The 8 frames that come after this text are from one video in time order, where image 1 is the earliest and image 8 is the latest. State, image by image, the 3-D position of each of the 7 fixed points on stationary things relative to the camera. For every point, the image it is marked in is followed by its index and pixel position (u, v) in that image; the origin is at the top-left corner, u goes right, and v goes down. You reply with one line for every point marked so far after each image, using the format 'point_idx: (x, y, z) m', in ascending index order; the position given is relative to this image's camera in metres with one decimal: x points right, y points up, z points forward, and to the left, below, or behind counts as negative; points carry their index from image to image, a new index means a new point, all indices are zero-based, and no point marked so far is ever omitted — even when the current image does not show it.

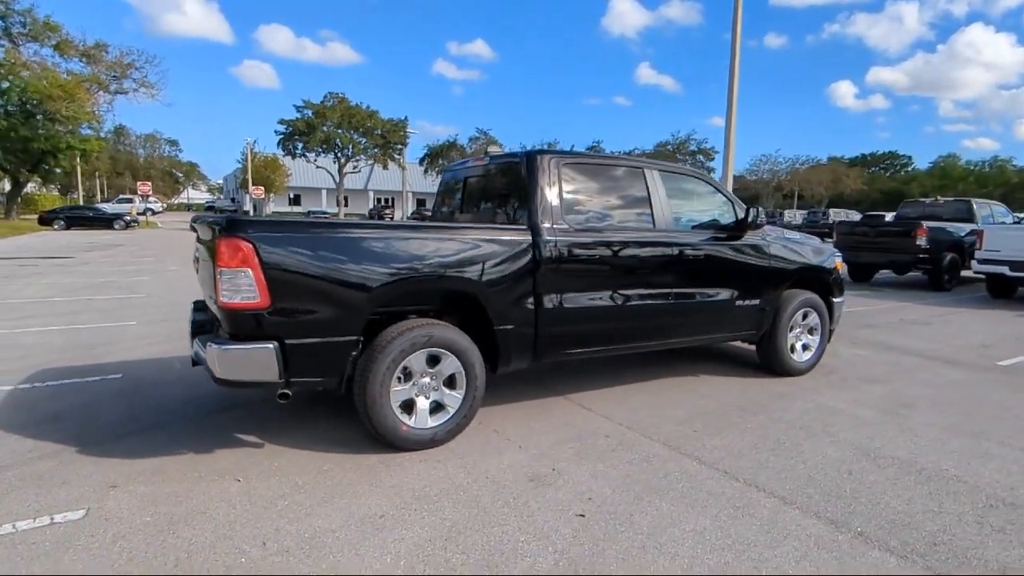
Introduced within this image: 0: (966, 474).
0: (+2.7, -1.1, +3.6) m
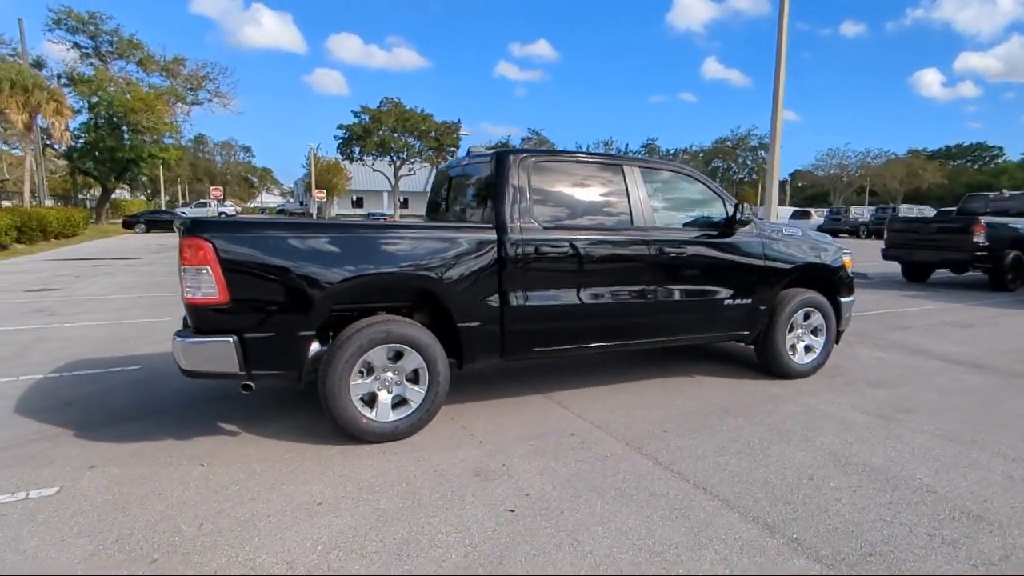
0: (+2.4, -1.1, +3.4) m
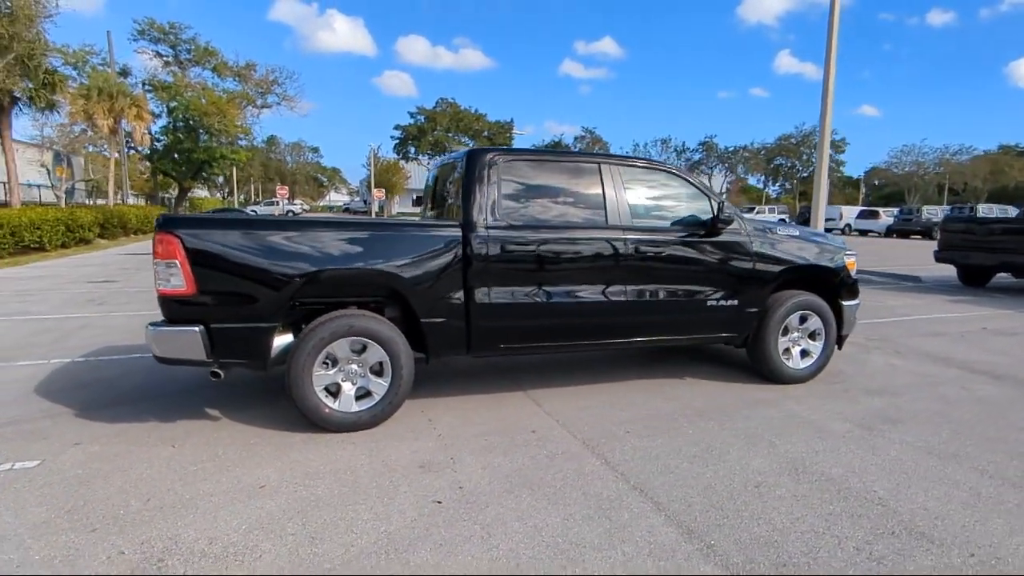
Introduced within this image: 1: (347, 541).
0: (+2.0, -1.1, +3.3) m
1: (-0.8, -1.2, +2.8) m
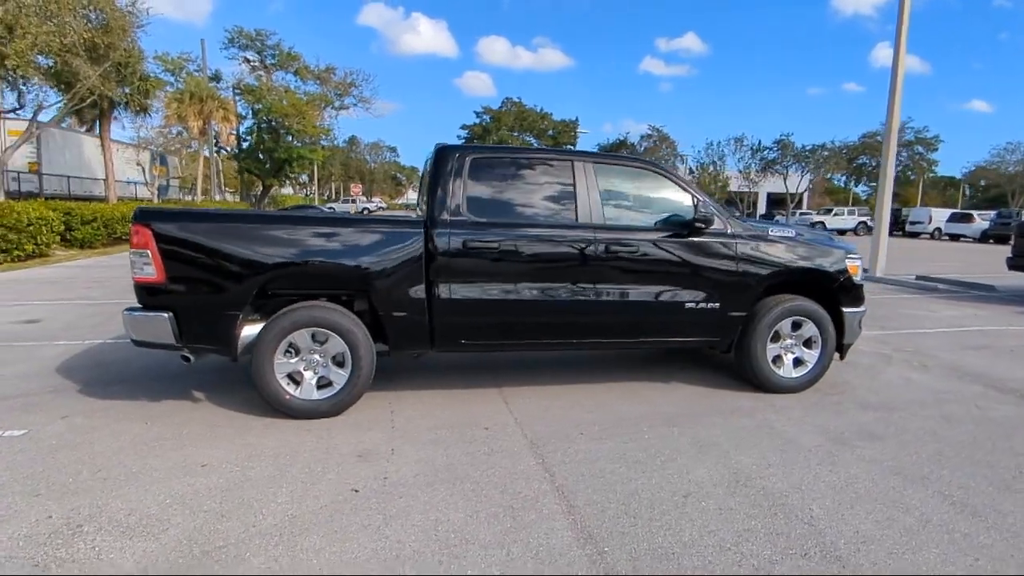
0: (+1.6, -1.1, +3.0) m
1: (-1.3, -1.1, +3.0) m
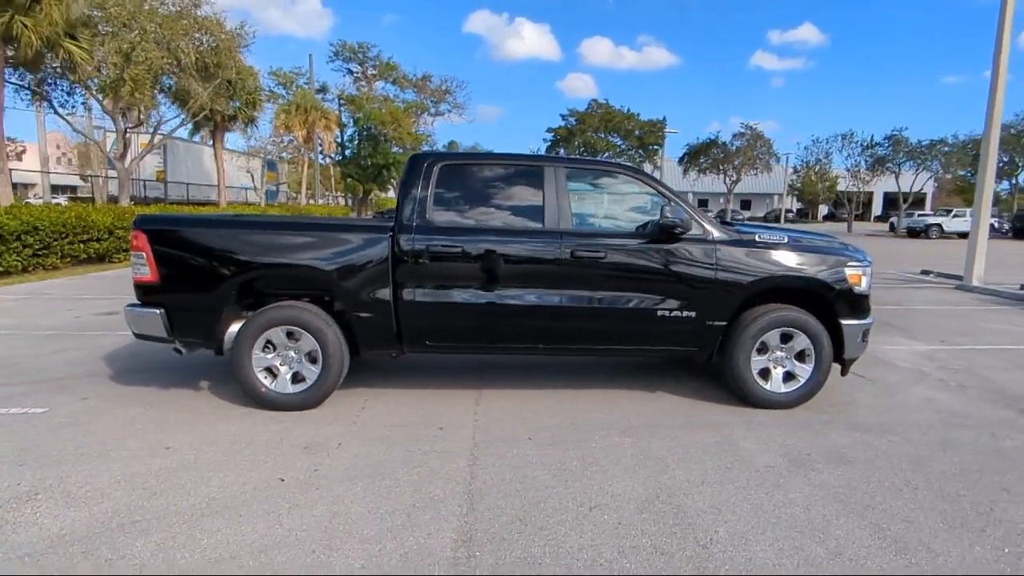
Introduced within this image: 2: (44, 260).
0: (+1.0, -1.2, +2.9) m
1: (-1.8, -1.1, +3.2) m
2: (-11.1, +0.7, +14.6) m
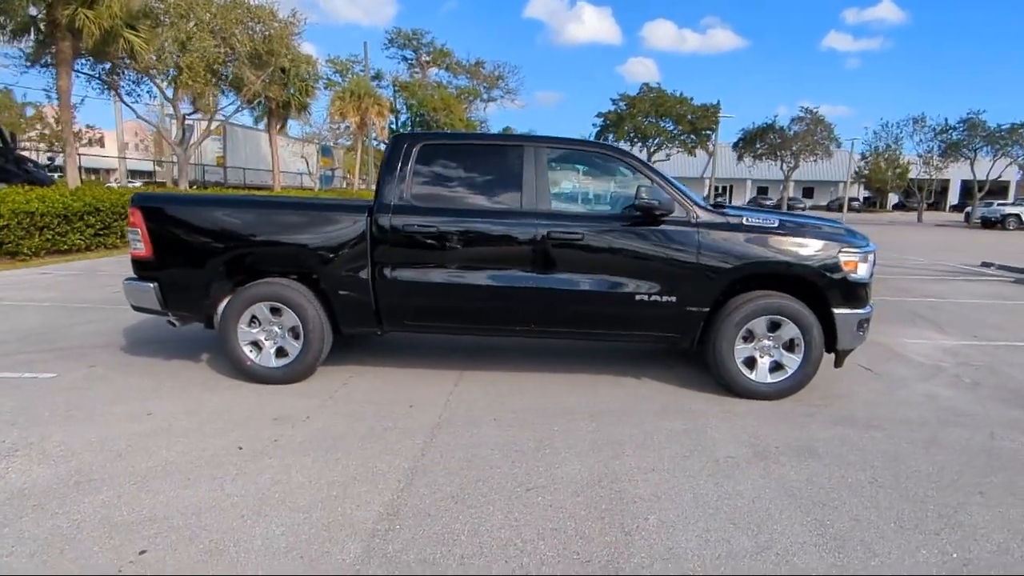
0: (+0.6, -1.1, +2.8) m
1: (-2.1, -1.0, +3.4) m
2: (-10.3, +1.2, +15.5) m
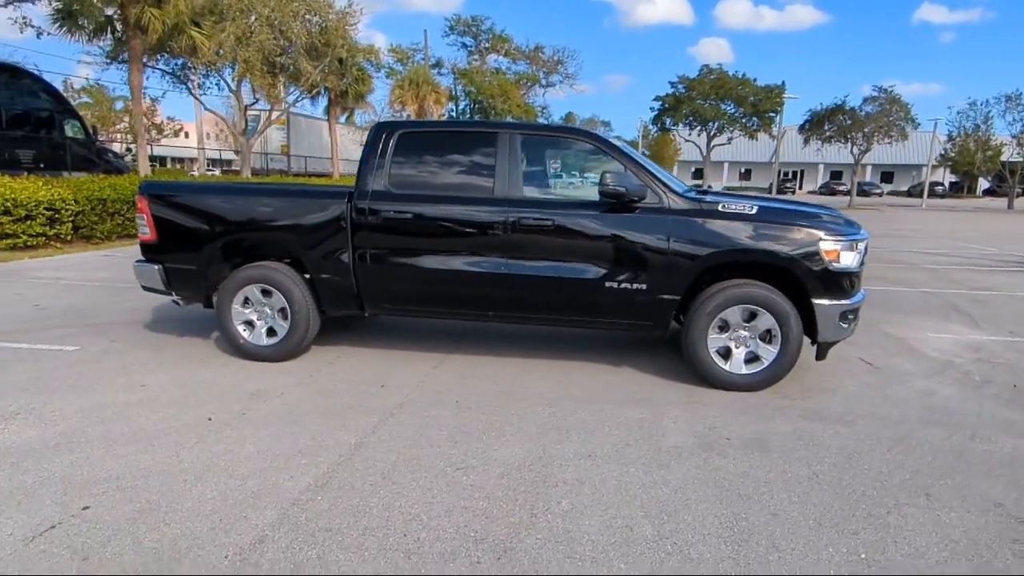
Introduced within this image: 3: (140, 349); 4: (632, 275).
0: (+0.2, -1.0, +2.8) m
1: (-2.4, -0.9, +3.7) m
2: (-9.3, +1.7, +16.6) m
3: (-3.3, -0.5, +5.5) m
4: (+0.8, +0.1, +4.5) m
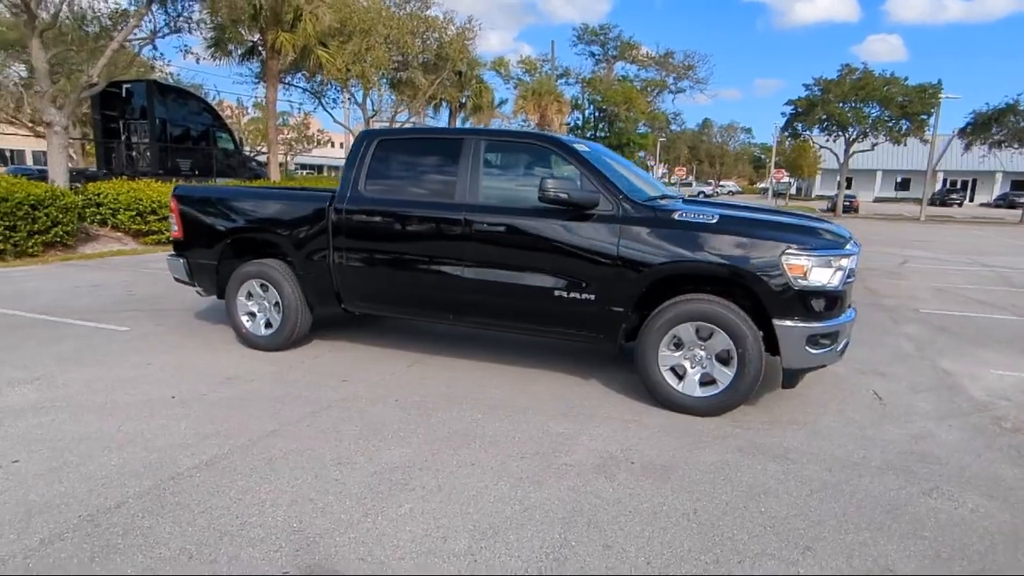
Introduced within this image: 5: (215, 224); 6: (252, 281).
0: (-0.5, -1.0, +2.8) m
1: (-2.9, -0.8, +4.3) m
2: (-6.7, +1.9, +18.3) m
3: (-3.4, -0.4, +6.2) m
4: (+0.5, 0.0, +4.3) m
5: (-2.7, +0.6, +5.6) m
6: (-2.3, 0.0, +5.5) m
